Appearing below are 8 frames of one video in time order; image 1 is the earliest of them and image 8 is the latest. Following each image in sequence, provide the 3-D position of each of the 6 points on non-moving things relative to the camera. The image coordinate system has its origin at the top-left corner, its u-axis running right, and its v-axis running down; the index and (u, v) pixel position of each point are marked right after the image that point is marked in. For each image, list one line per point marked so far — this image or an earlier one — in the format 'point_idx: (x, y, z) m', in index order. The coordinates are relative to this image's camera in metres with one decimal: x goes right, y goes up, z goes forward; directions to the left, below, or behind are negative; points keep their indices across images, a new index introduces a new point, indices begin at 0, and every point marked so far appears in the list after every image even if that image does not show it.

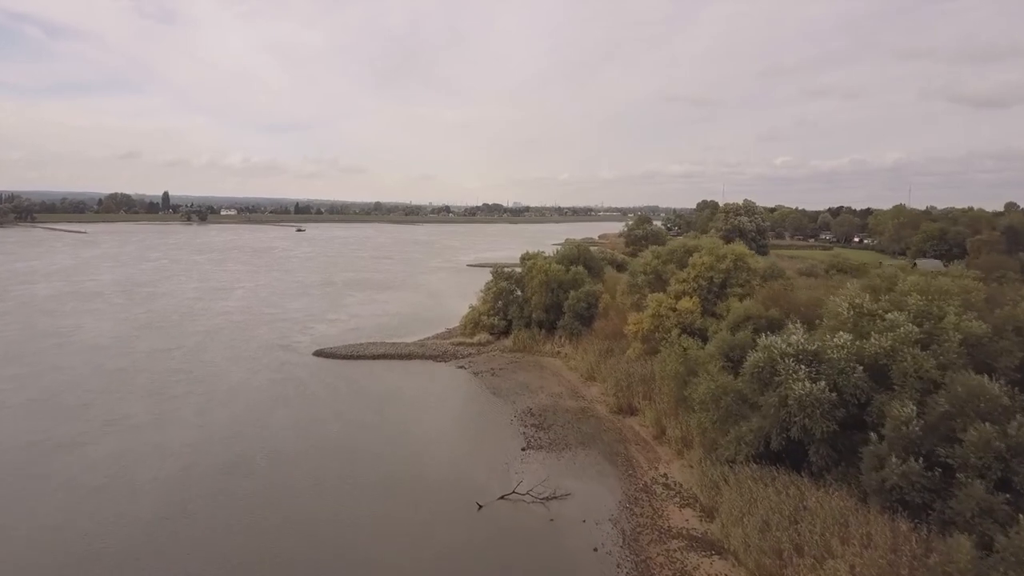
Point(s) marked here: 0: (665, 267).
0: (+4.9, +0.7, +18.9) m
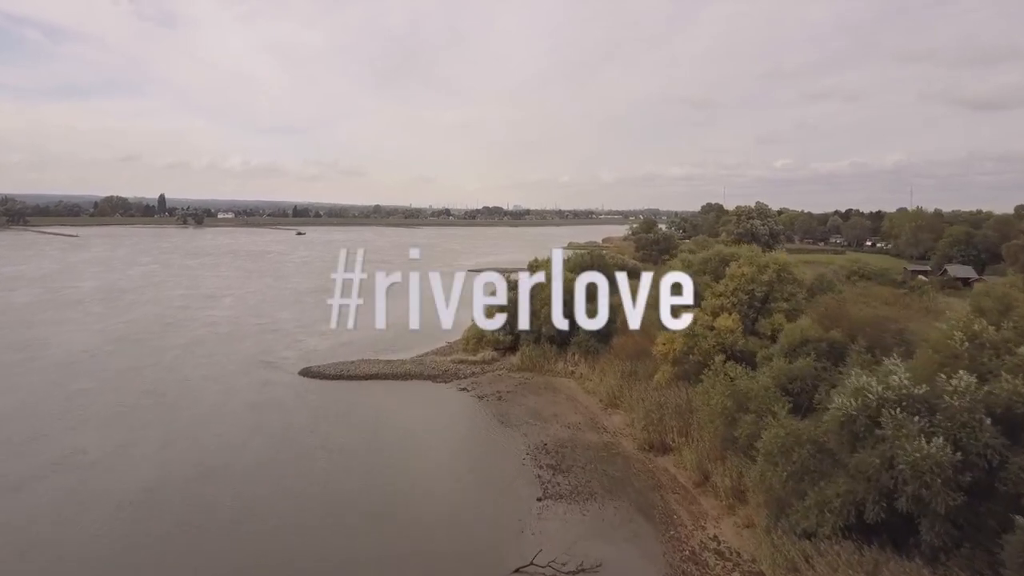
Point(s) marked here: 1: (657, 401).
0: (+5.2, +0.3, +16.5) m
1: (+3.7, -2.9, +15.0) m
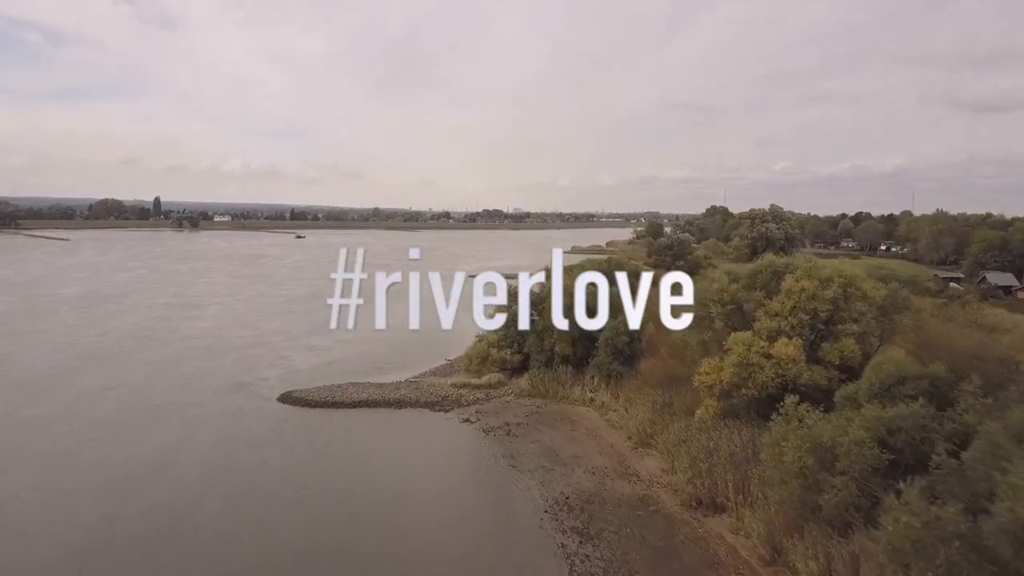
0: (+5.5, -0.1, +13.9) m
1: (+4.0, -3.3, +12.3) m
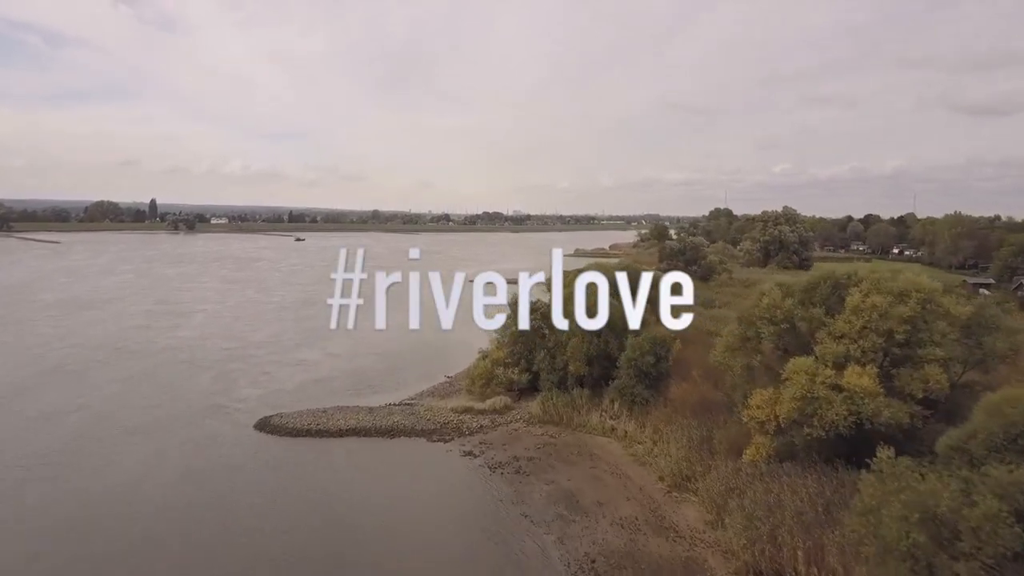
0: (+5.7, -0.5, +11.6) m
1: (+4.3, -3.6, +10.1) m
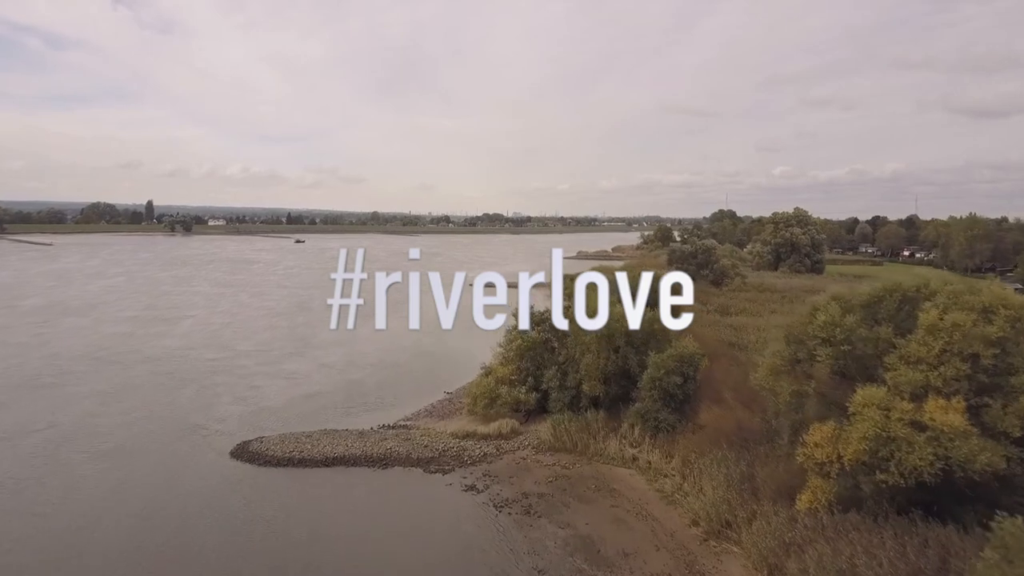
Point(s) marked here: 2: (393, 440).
0: (+5.9, -0.7, +9.9) m
1: (+4.4, -3.8, +8.3) m
2: (-3.0, -3.9, +15.1) m
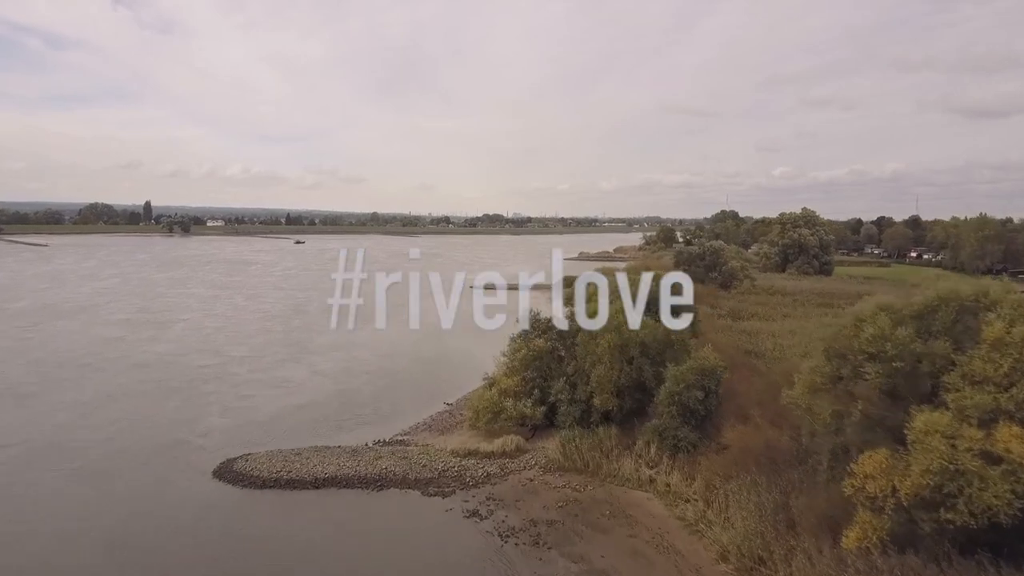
0: (+6.0, -0.8, +8.7) m
1: (+4.6, -4.0, +7.2) m
2: (-2.9, -4.0, +14.0) m
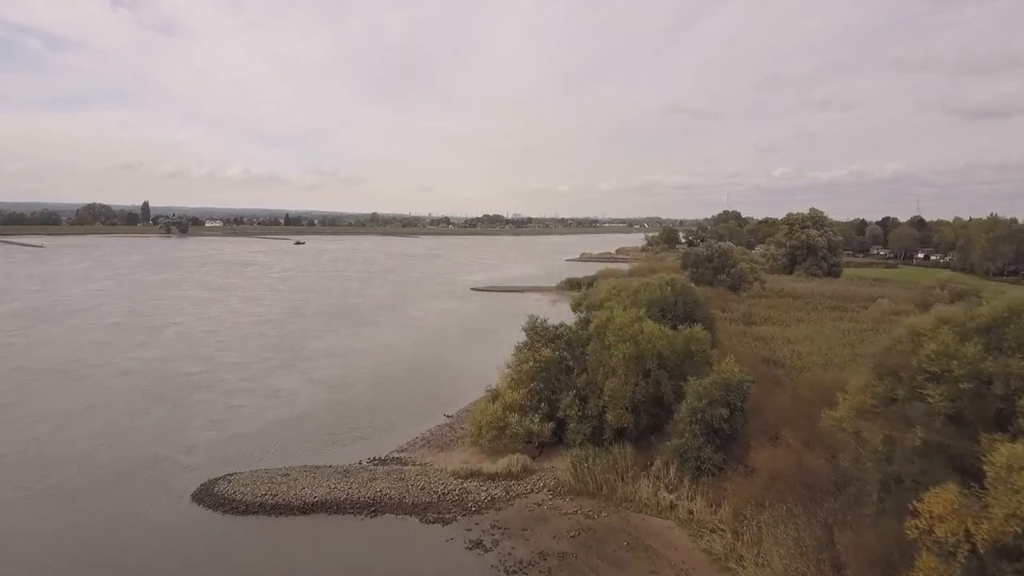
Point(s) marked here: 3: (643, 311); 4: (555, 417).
0: (+6.2, -1.0, +7.6) m
1: (+4.7, -4.1, +6.0) m
2: (-2.8, -4.2, +12.9) m
3: (+3.3, -0.6, +15.0) m
4: (+1.0, -3.1, +14.1) m
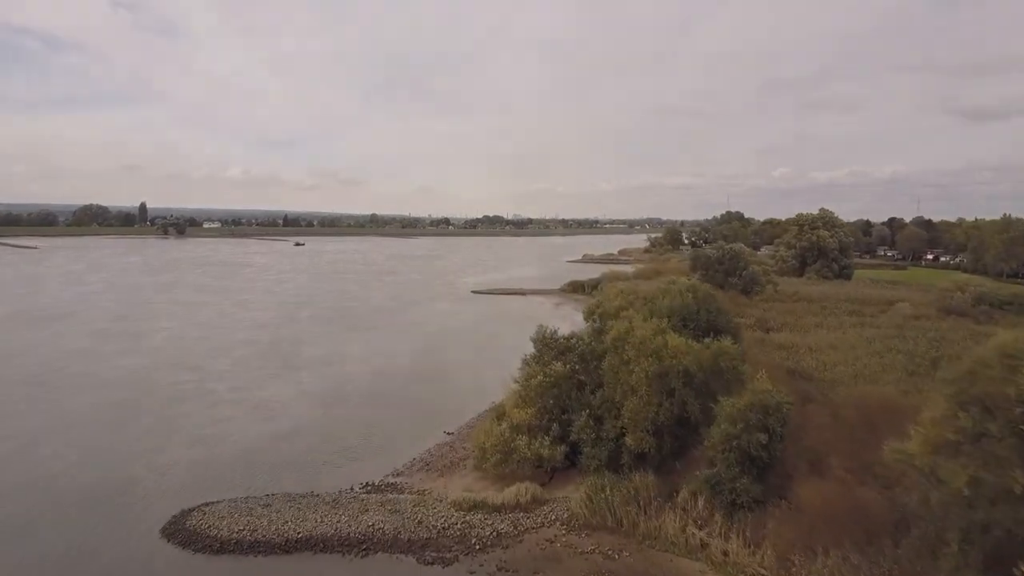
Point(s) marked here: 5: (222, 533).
0: (+6.3, -1.1, +6.3) m
1: (+4.9, -4.3, +4.7) m
2: (-2.6, -4.3, +11.5) m
3: (+3.5, -0.8, +13.6) m
4: (+1.2, -3.3, +12.7) m
5: (-5.4, -4.6, +11.1) m
